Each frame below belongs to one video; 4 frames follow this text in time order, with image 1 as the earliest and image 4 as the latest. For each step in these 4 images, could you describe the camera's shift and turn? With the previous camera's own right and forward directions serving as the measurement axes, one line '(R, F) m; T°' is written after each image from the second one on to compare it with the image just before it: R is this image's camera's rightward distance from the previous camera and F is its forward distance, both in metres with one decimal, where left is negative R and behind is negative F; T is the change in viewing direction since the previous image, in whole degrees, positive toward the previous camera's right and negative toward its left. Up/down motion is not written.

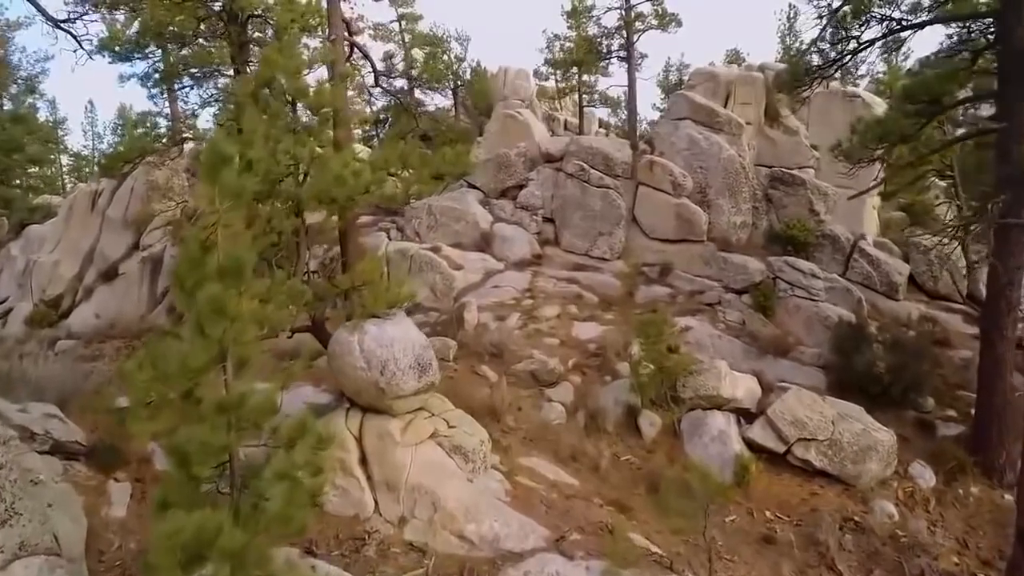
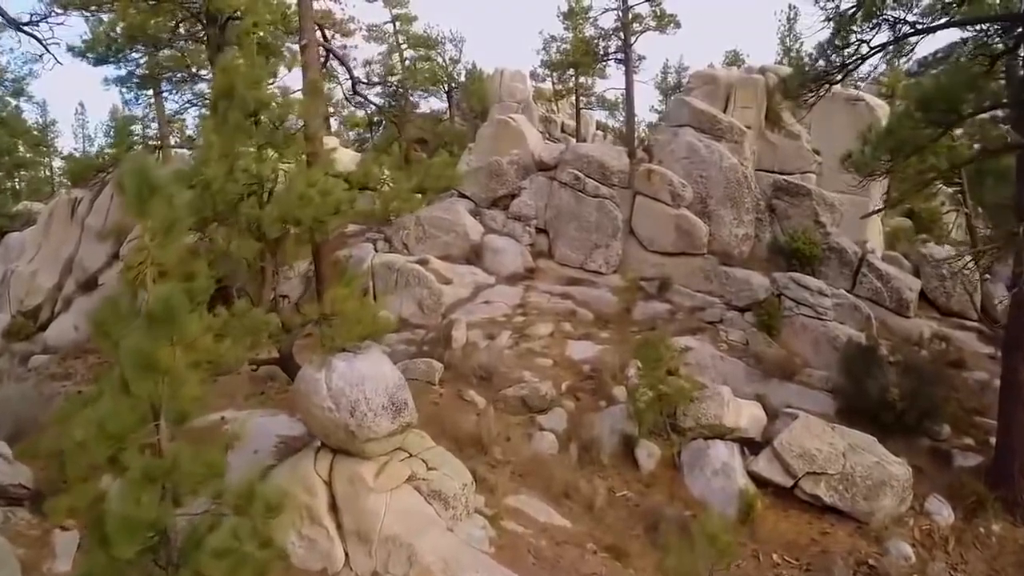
(+0.1, +0.6) m; 0°
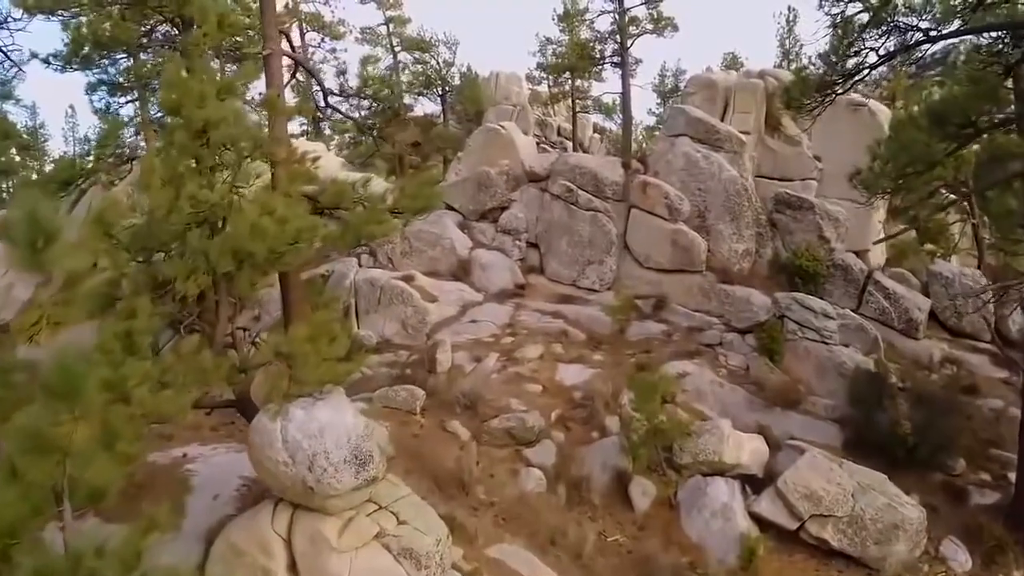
(+0.2, +0.6) m; 0°
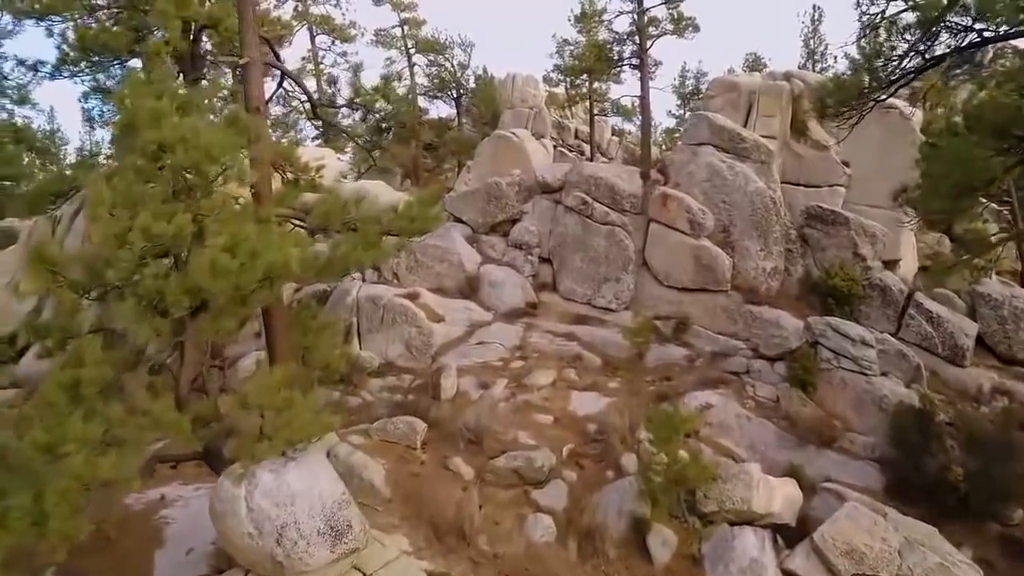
(+0.1, +0.7) m; -1°
